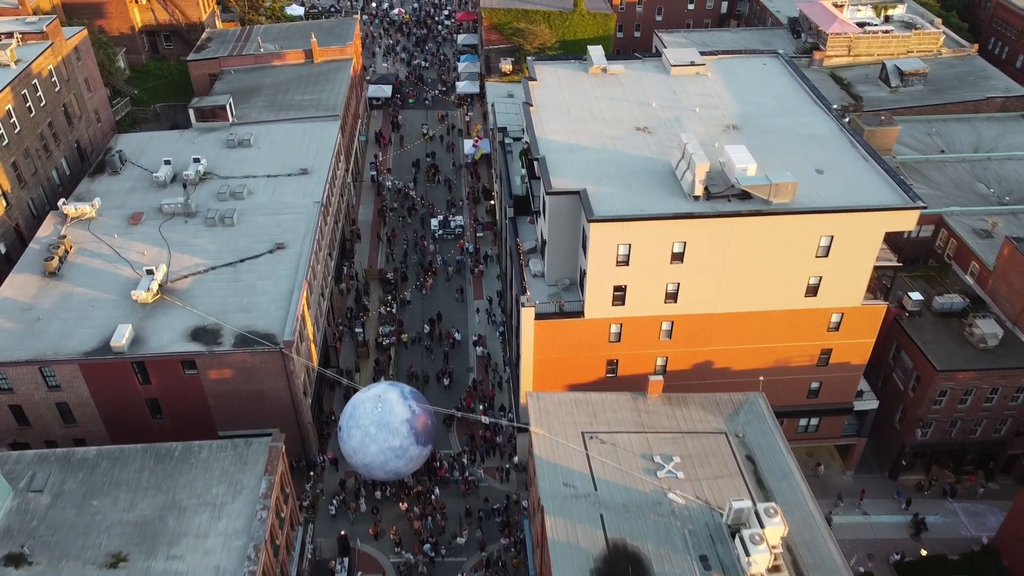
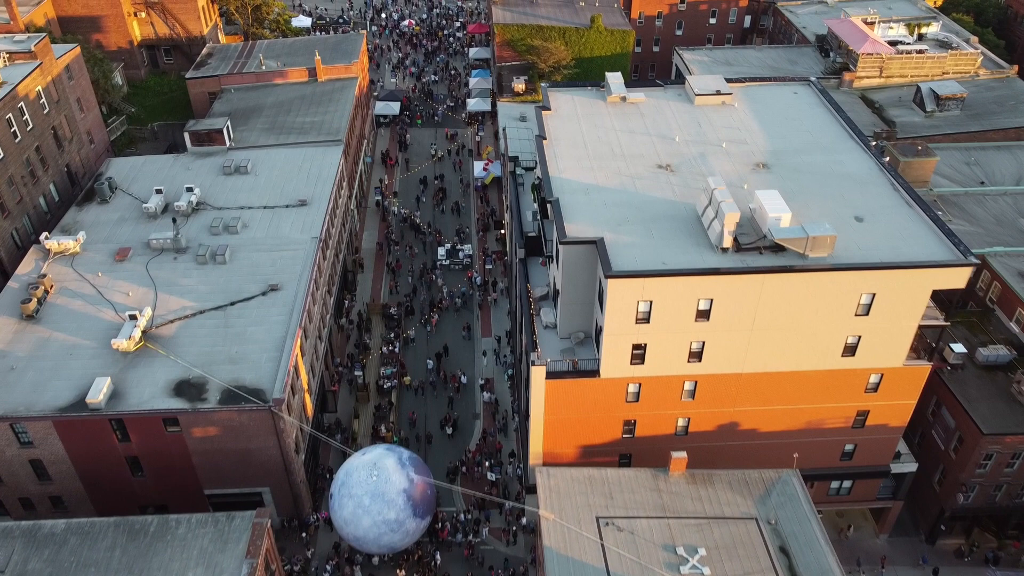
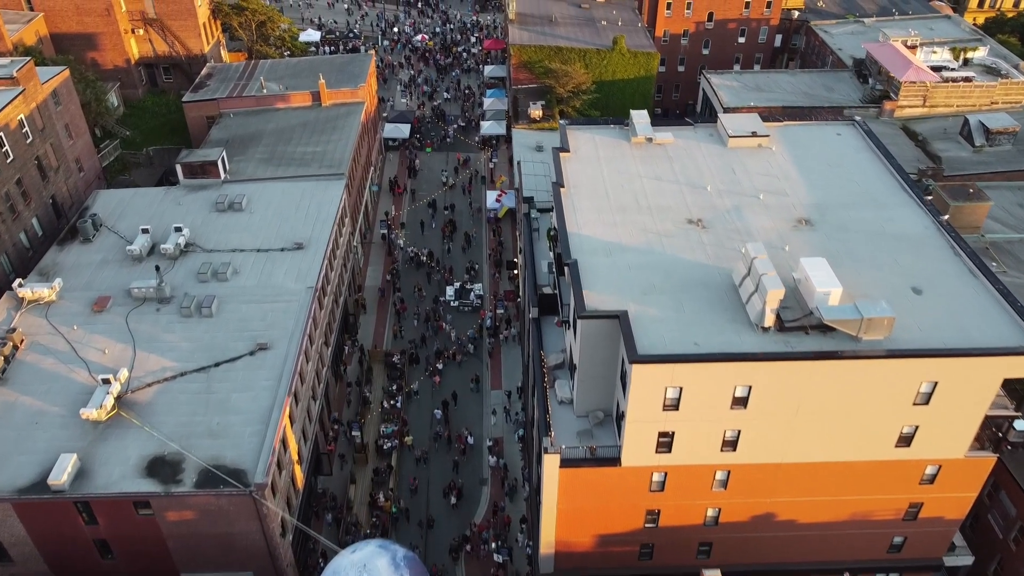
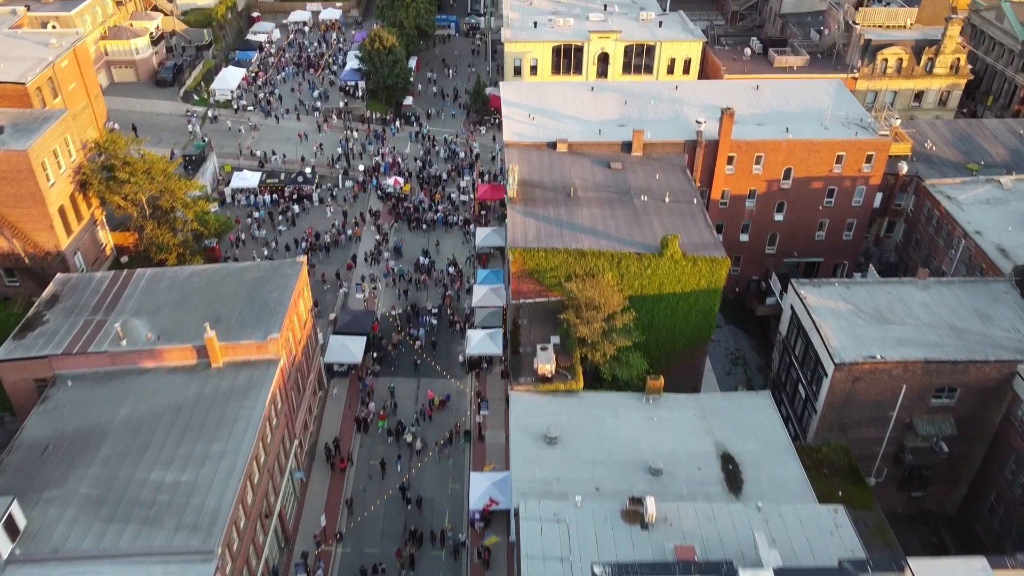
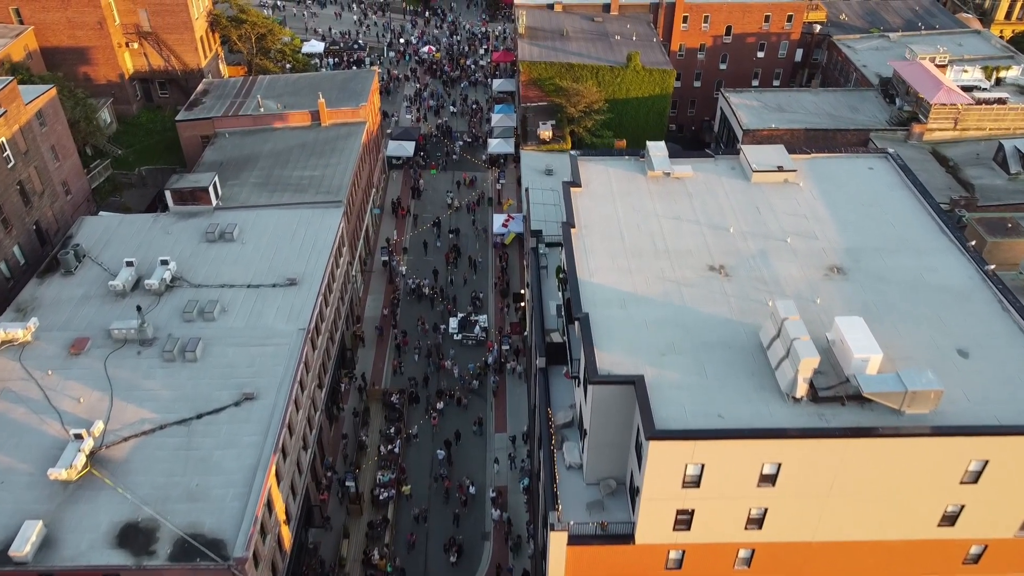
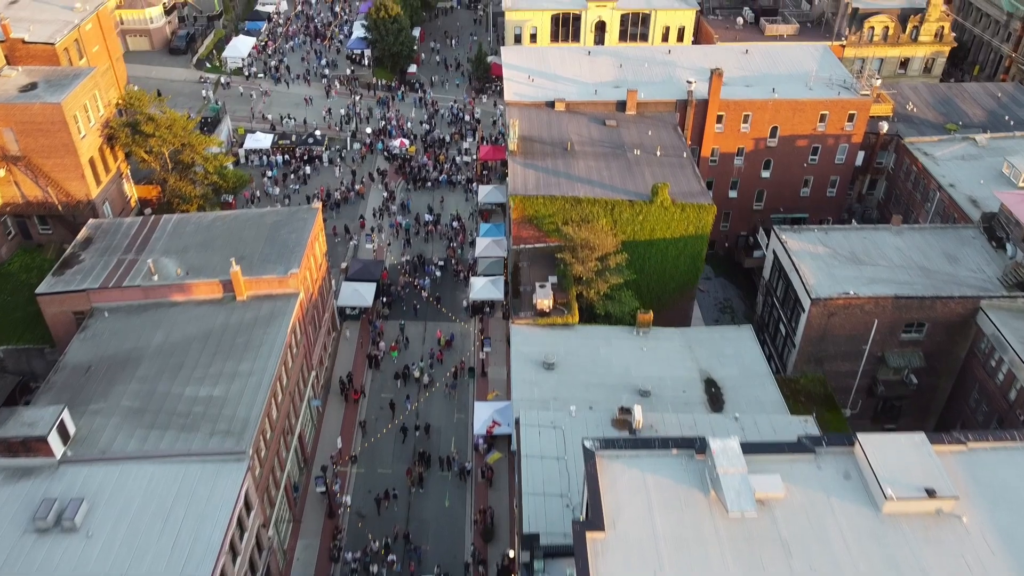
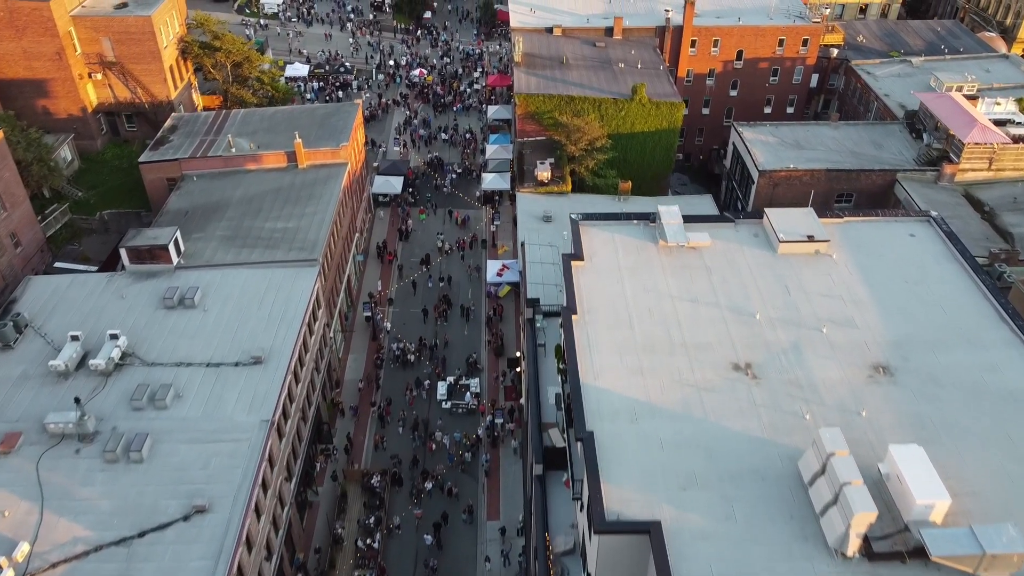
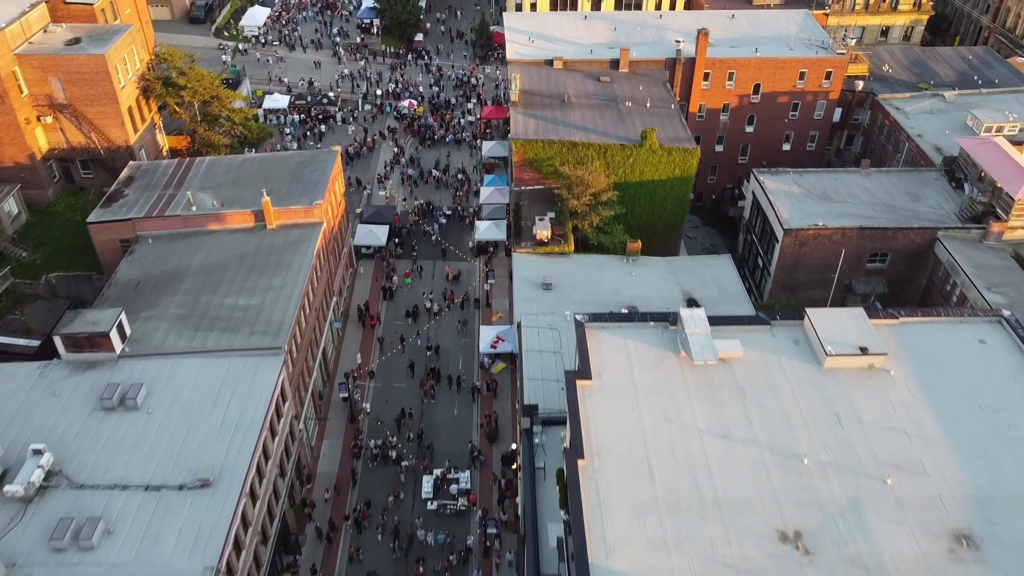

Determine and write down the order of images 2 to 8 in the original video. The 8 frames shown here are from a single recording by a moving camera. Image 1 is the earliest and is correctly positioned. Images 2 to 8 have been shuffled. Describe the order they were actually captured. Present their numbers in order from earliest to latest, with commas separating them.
2, 3, 5, 7, 8, 6, 4
